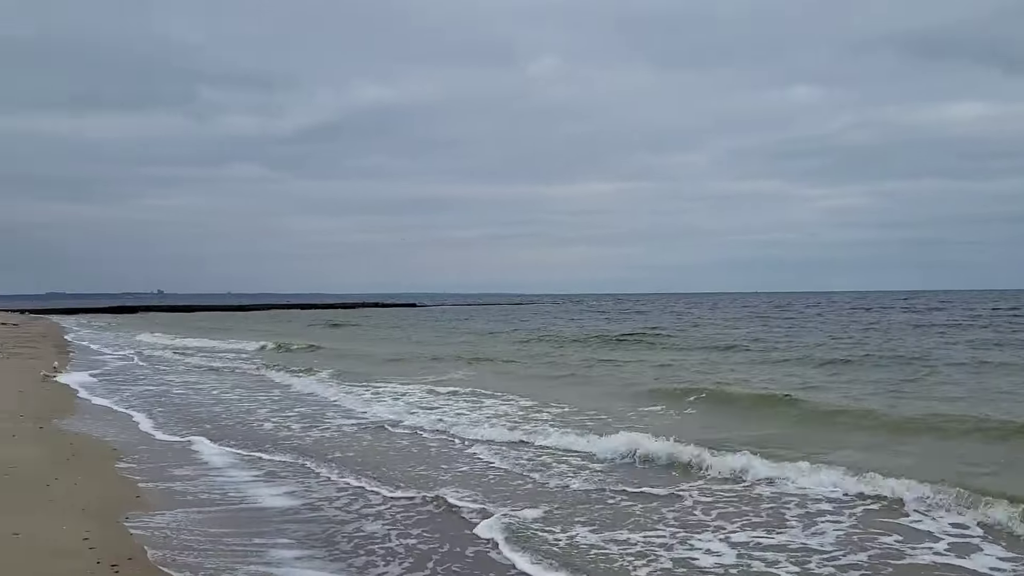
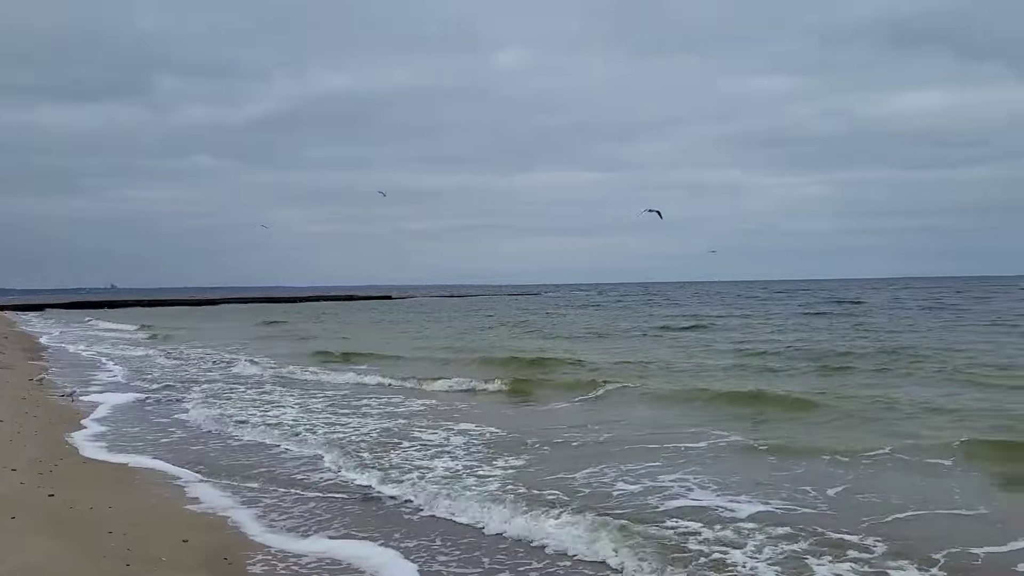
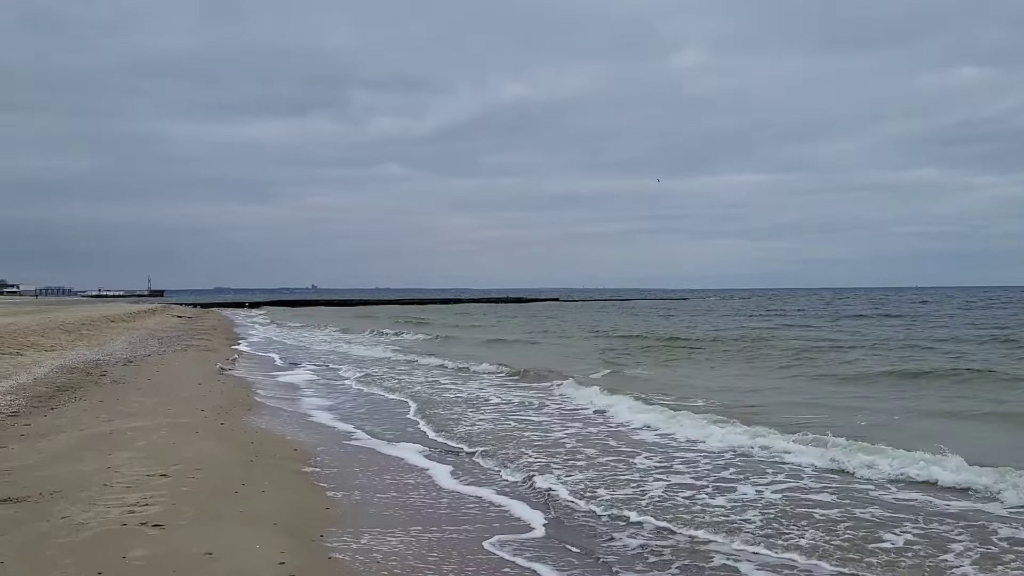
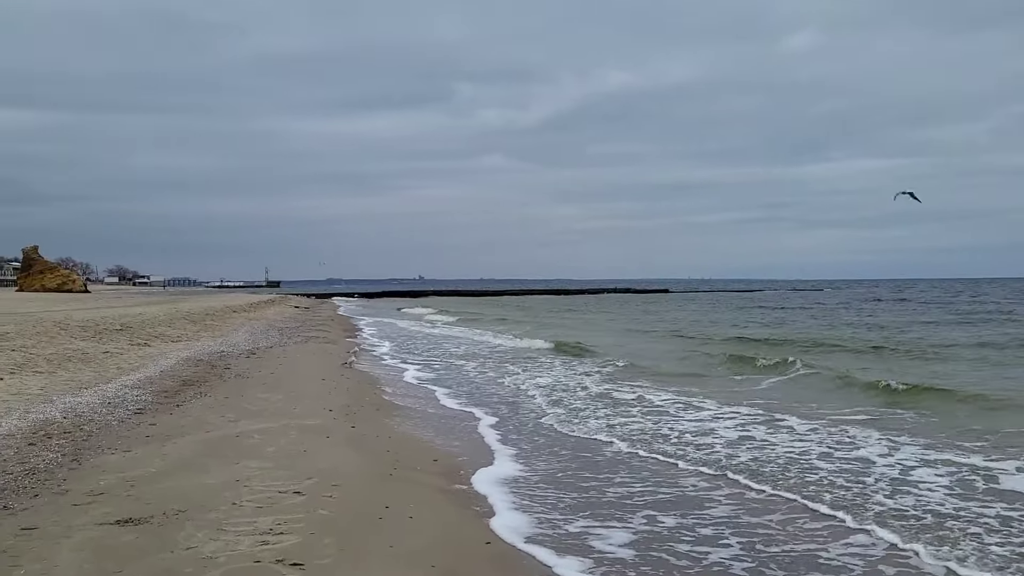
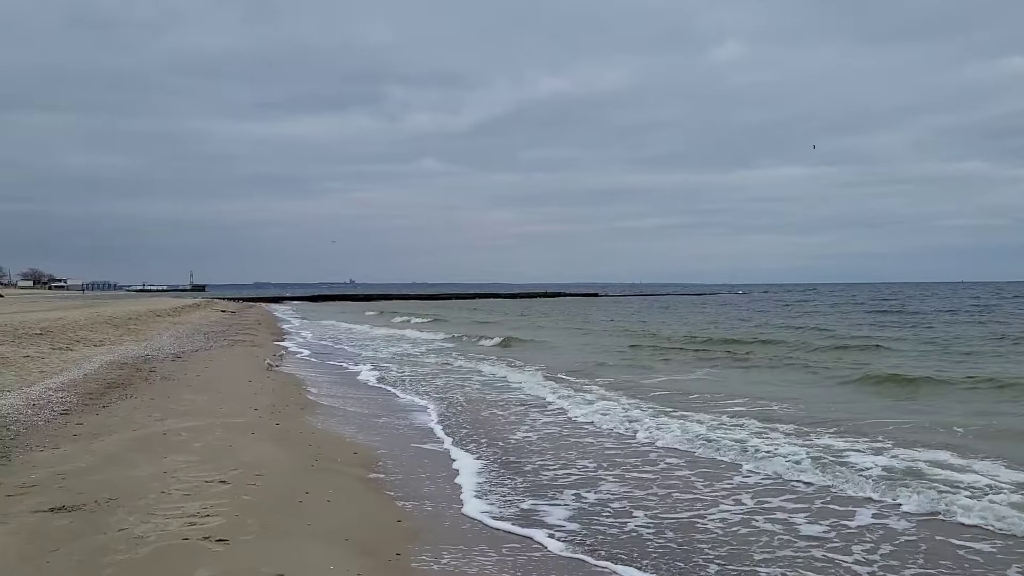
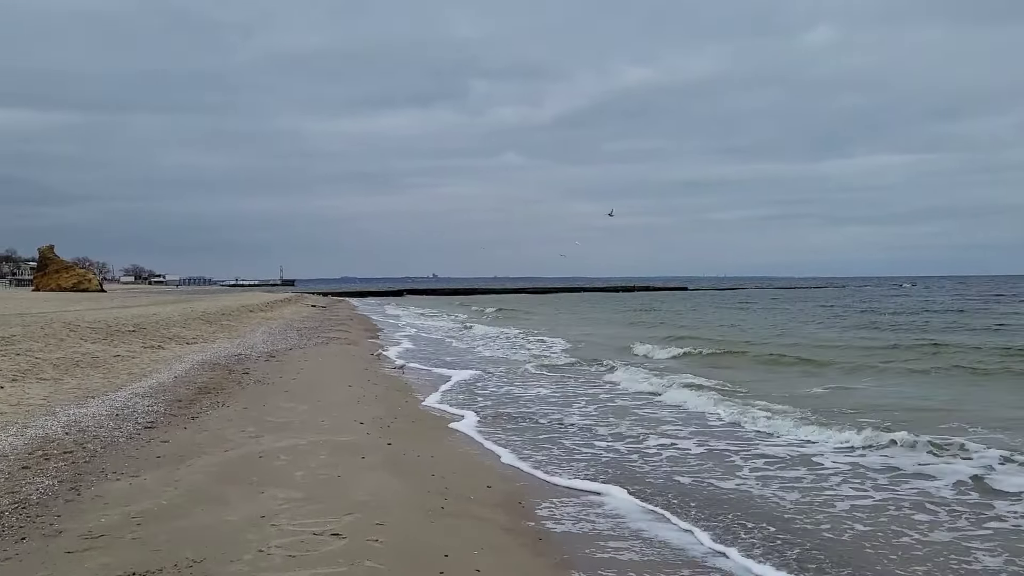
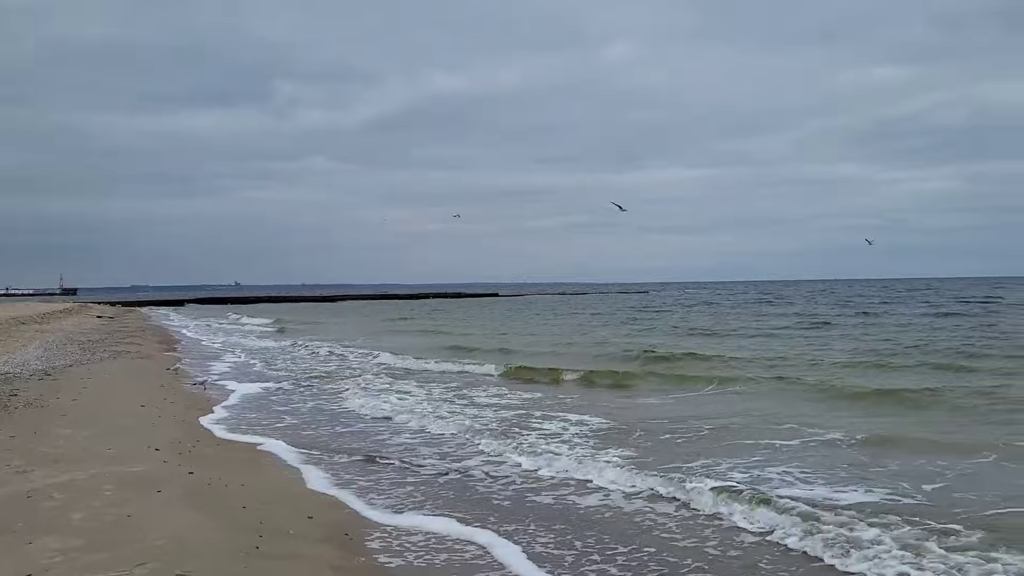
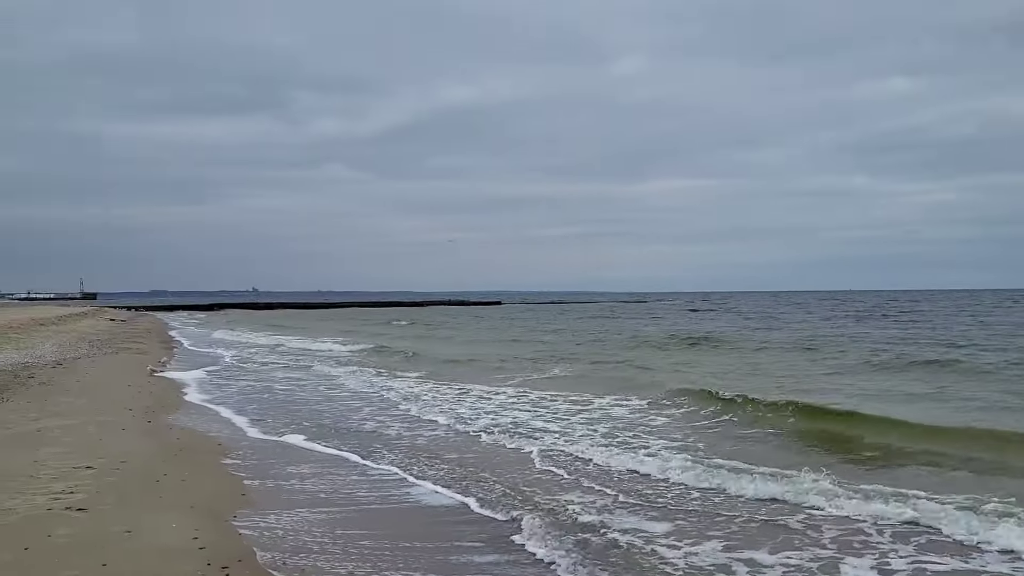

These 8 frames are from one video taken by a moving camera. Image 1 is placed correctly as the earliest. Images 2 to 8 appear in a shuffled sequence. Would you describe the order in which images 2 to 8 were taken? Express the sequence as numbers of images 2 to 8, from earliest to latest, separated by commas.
8, 3, 5, 4, 6, 7, 2
